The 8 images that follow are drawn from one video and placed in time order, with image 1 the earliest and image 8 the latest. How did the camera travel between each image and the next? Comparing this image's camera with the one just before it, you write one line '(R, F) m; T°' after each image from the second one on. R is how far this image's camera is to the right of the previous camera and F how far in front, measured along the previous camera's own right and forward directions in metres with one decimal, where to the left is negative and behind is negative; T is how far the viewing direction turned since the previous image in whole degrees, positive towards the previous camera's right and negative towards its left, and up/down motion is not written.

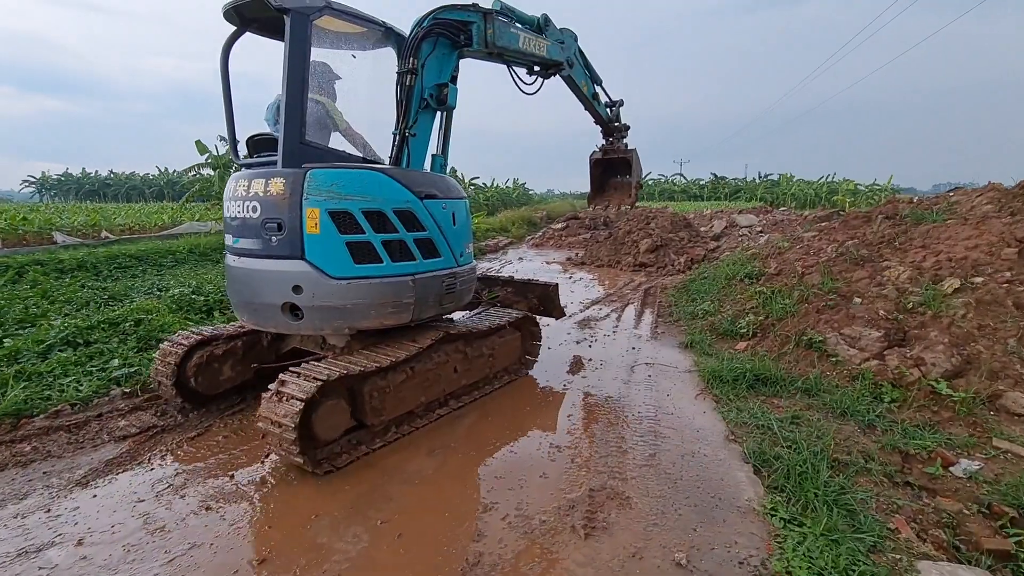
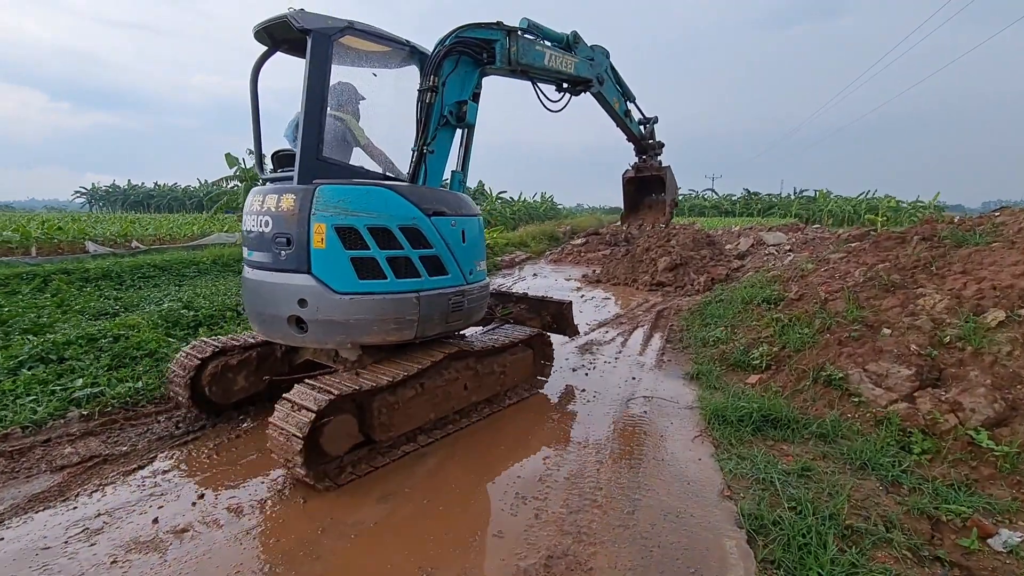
(+0.4, +0.4) m; -3°
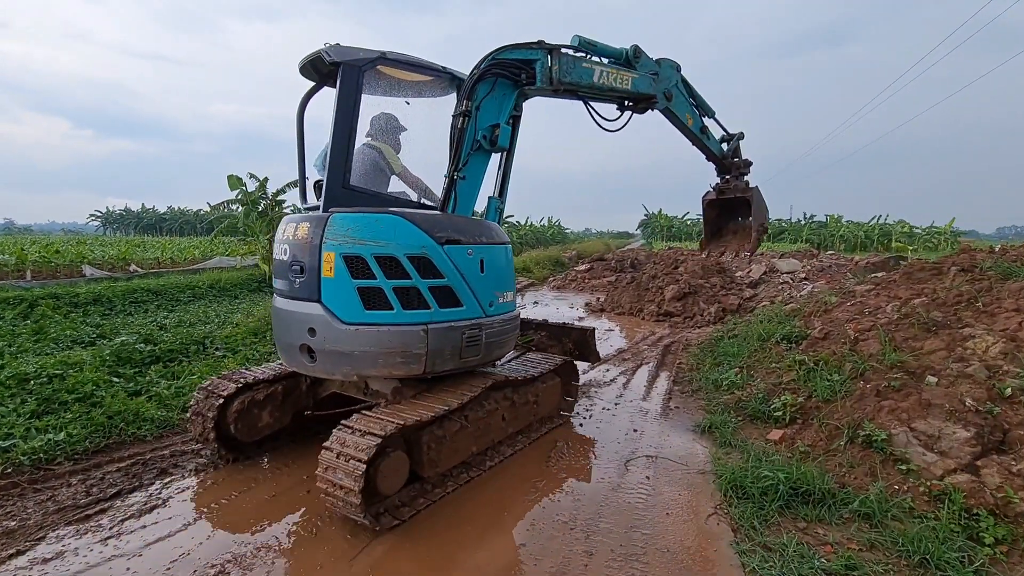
(+0.2, +0.6) m; -1°
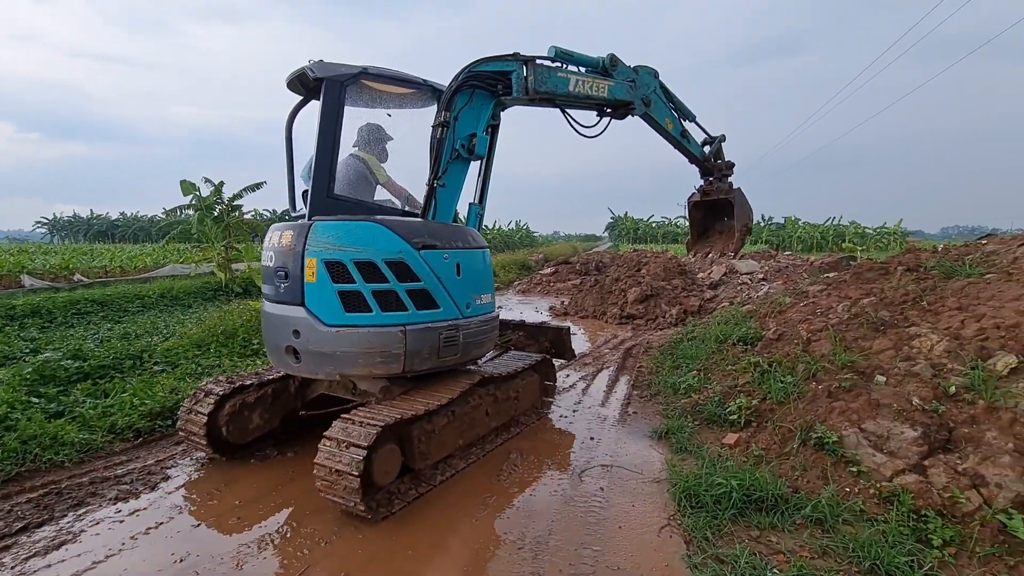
(+0.1, +0.1) m; +3°
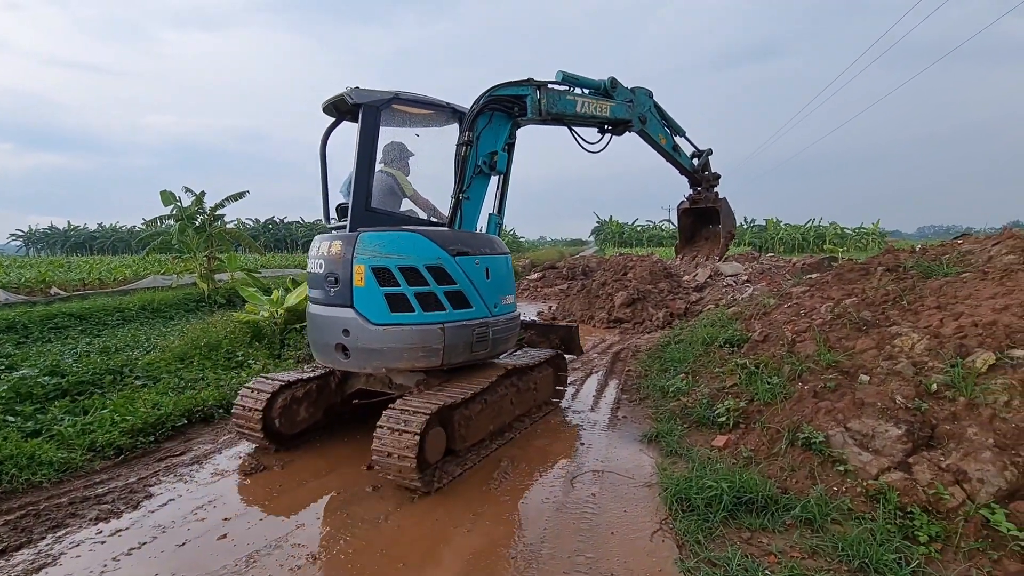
(0.0, 0.0) m; +1°
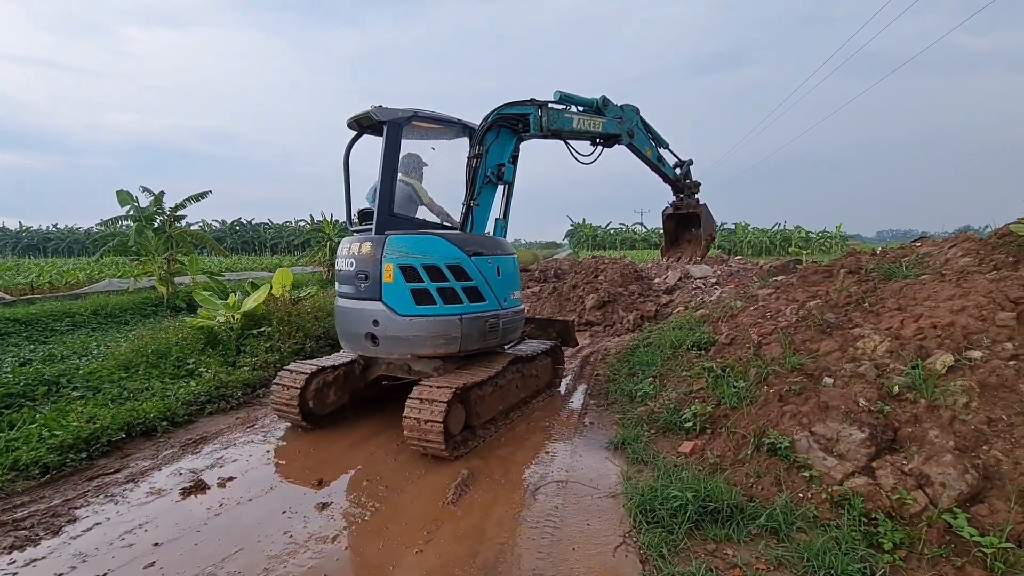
(+0.1, +0.1) m; +3°
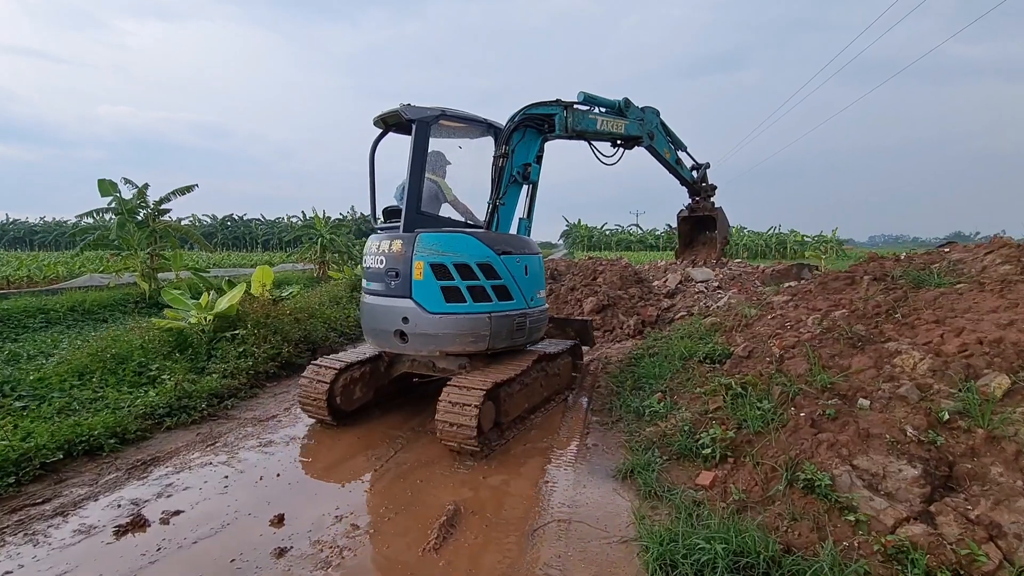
(0.0, +0.5) m; +1°
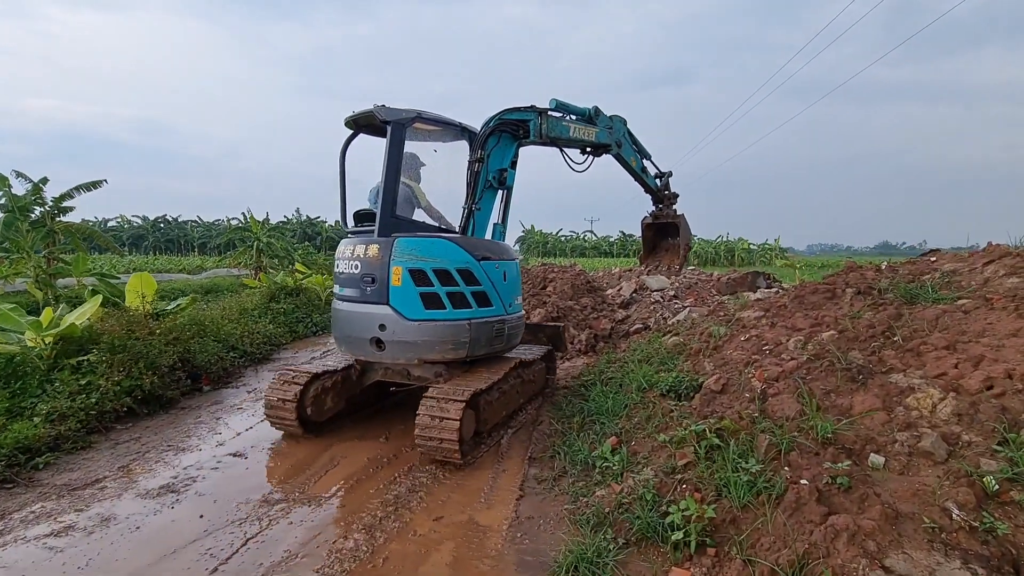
(+0.3, +1.1) m; +5°
